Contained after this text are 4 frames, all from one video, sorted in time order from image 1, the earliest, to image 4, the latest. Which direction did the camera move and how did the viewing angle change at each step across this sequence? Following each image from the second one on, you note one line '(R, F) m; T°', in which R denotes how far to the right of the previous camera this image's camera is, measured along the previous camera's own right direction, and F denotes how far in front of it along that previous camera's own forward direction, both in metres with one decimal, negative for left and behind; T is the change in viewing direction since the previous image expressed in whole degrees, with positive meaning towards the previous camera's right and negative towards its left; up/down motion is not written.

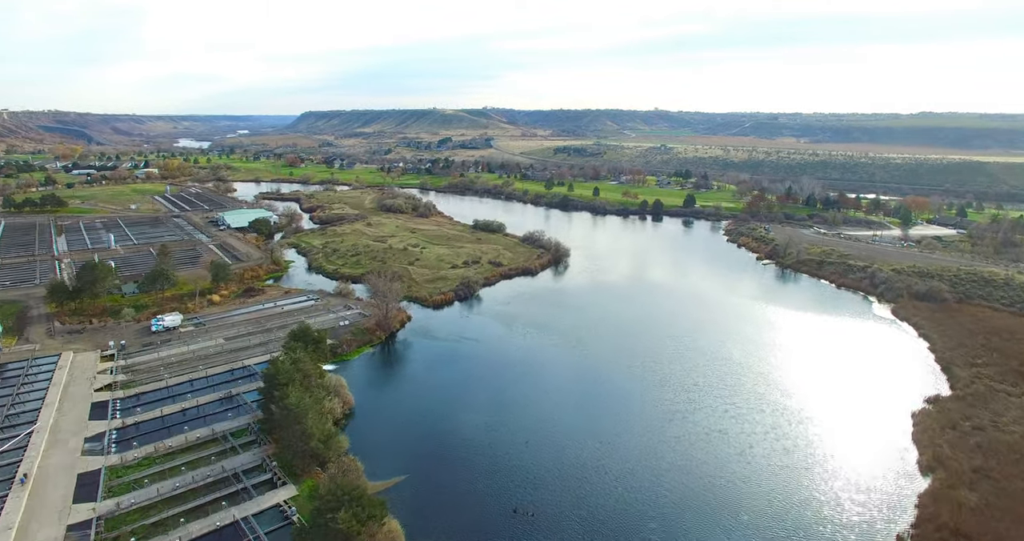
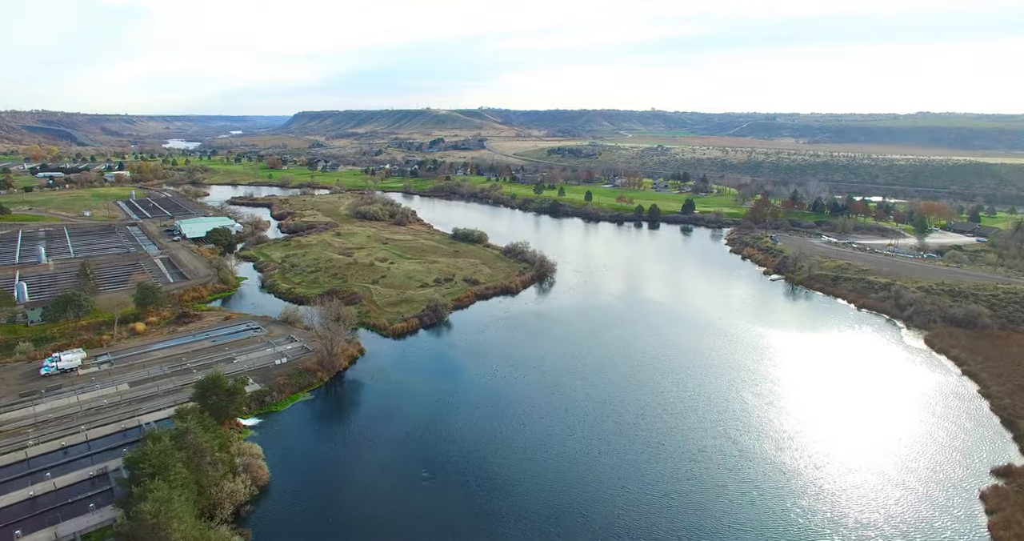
(+1.0, +4.3) m; 0°
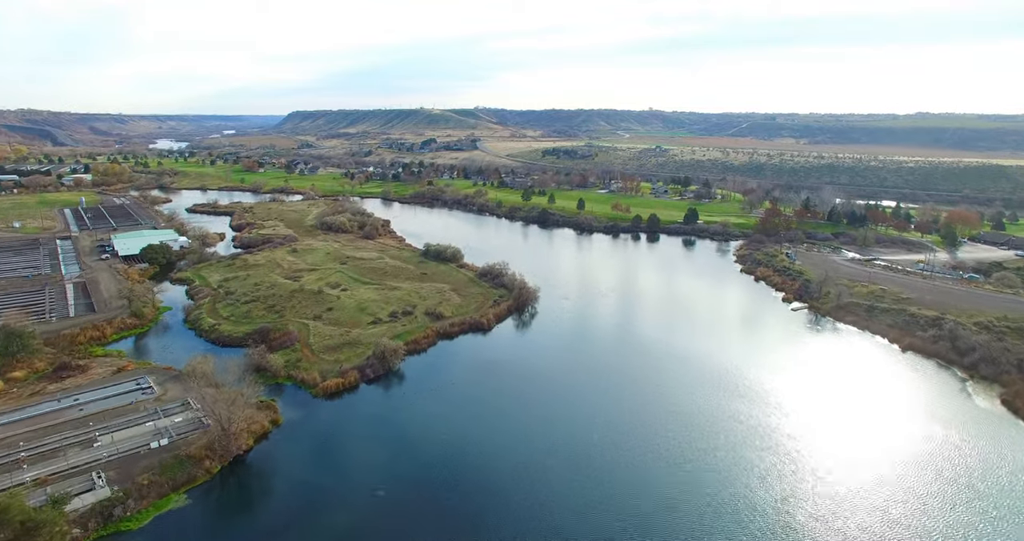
(+1.2, +5.7) m; 0°
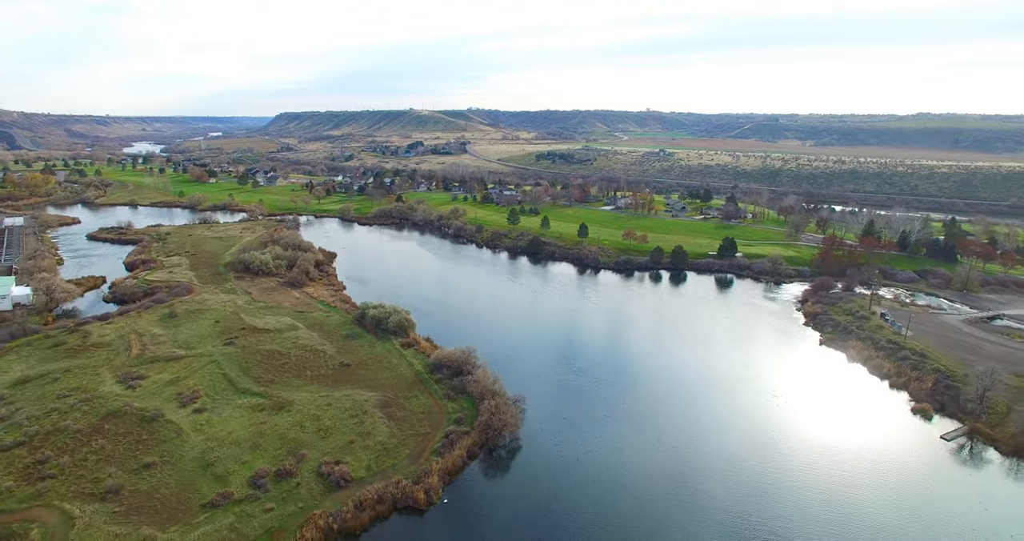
(+0.9, +12.6) m; 0°
